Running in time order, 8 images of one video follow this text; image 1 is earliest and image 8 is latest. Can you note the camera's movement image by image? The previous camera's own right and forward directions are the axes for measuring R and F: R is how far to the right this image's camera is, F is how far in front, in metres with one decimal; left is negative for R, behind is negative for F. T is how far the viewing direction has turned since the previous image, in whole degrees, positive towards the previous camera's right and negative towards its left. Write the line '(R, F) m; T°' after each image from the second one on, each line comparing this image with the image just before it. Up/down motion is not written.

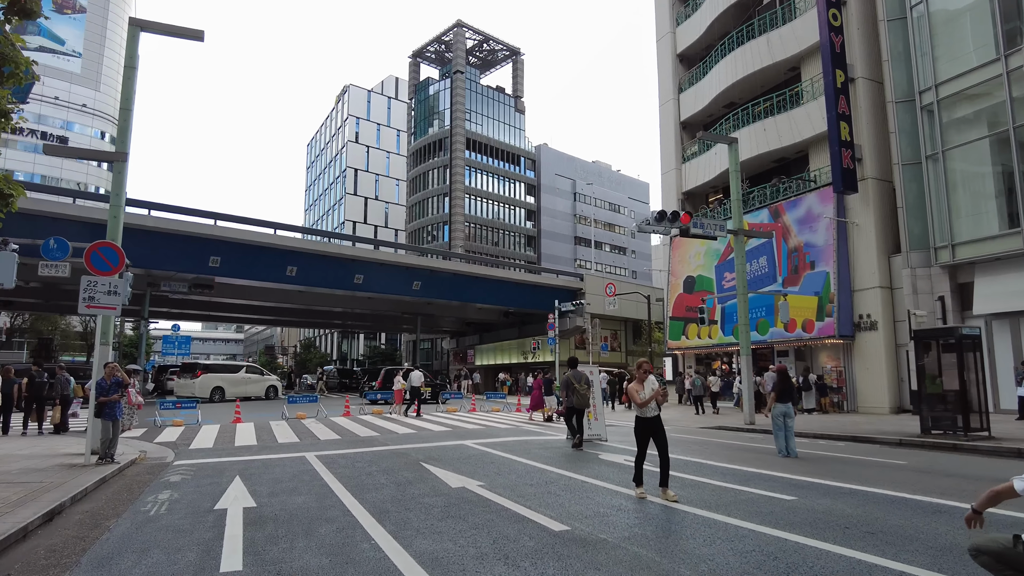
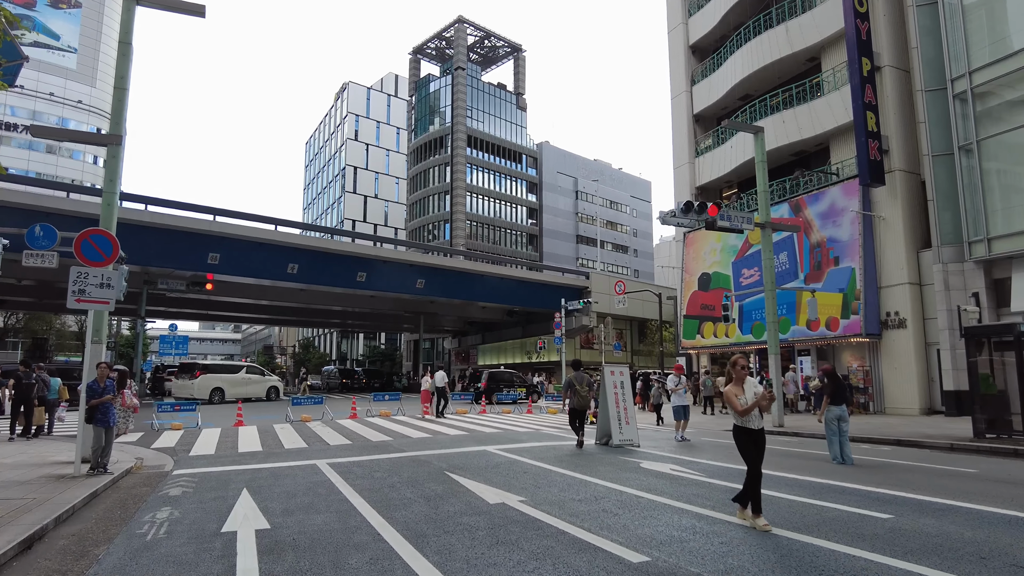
(-0.5, +0.9) m; 0°
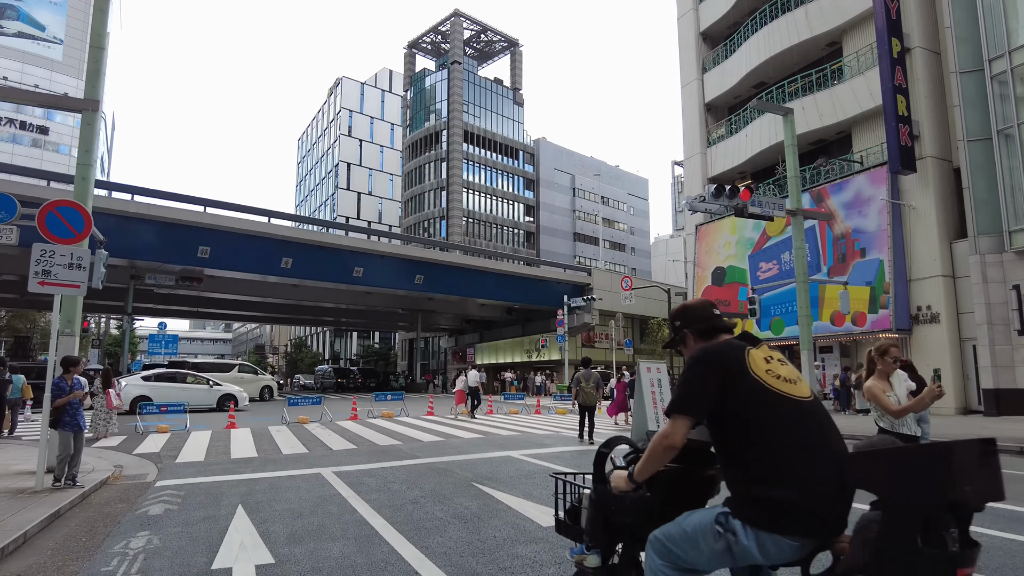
(-0.6, +1.3) m; +1°
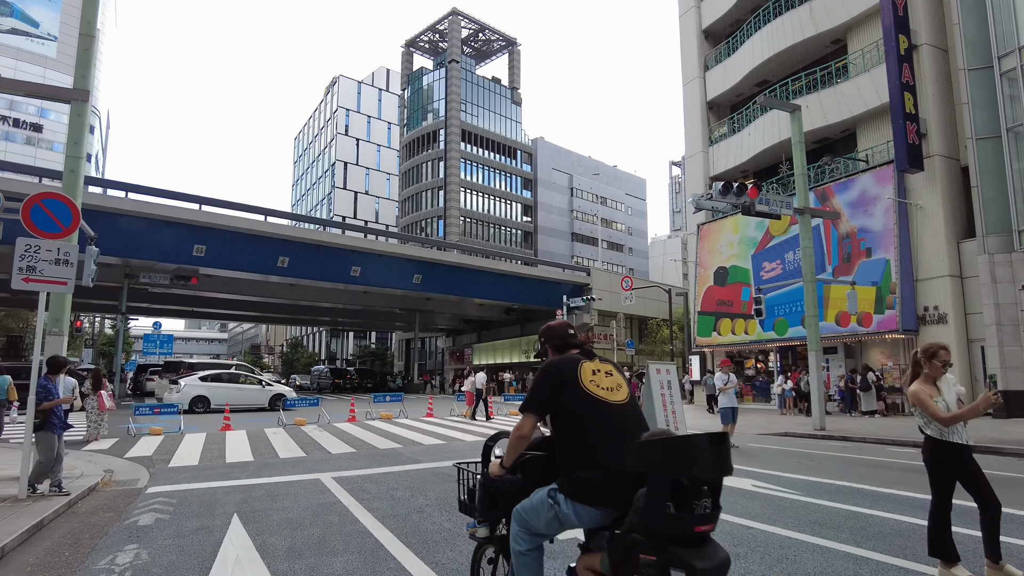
(-0.2, +0.4) m; 0°
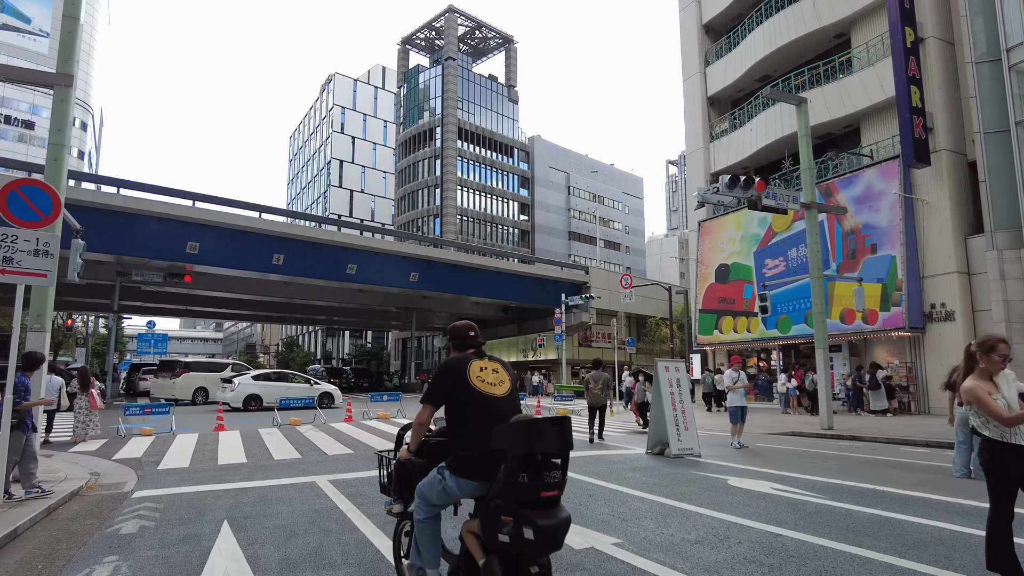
(-0.1, +0.4) m; 0°
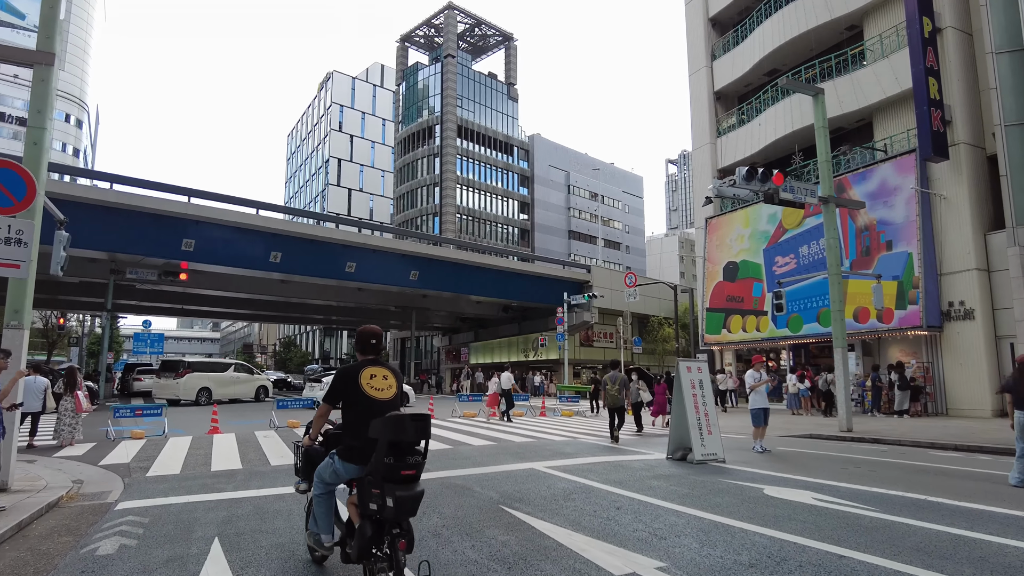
(-0.2, +0.6) m; 0°
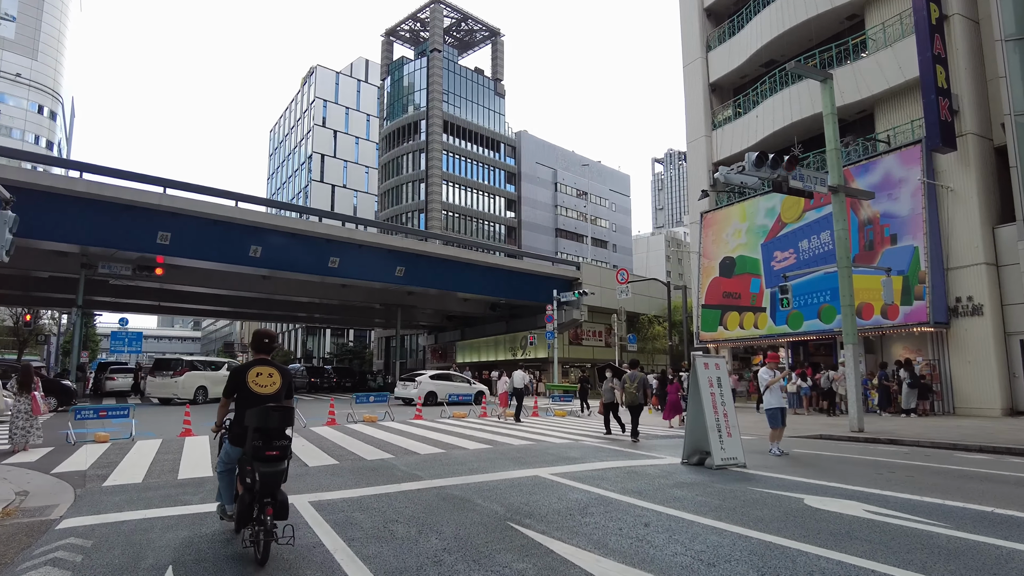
(-0.2, +0.9) m; +1°
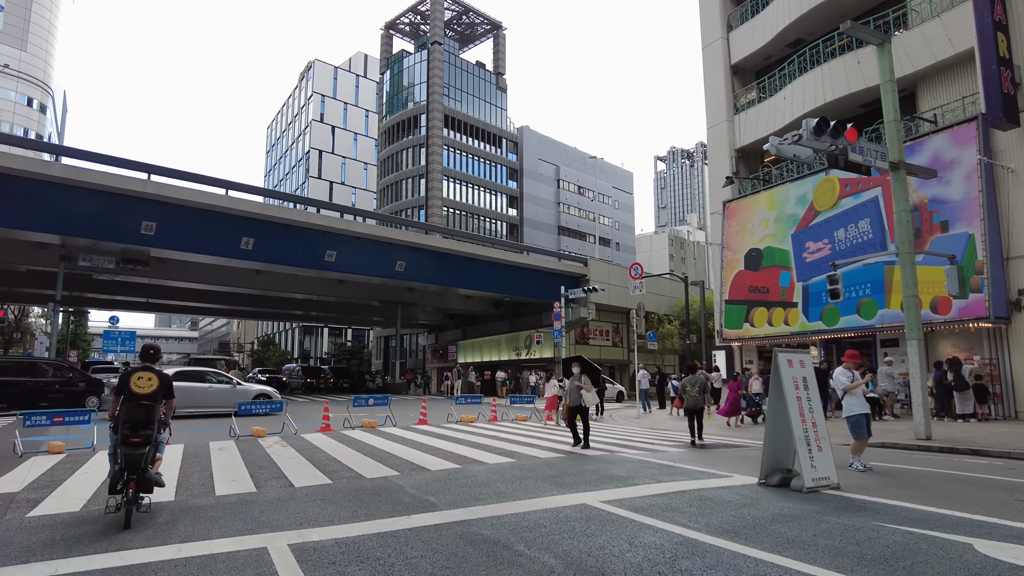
(-0.4, +1.8) m; 0°
